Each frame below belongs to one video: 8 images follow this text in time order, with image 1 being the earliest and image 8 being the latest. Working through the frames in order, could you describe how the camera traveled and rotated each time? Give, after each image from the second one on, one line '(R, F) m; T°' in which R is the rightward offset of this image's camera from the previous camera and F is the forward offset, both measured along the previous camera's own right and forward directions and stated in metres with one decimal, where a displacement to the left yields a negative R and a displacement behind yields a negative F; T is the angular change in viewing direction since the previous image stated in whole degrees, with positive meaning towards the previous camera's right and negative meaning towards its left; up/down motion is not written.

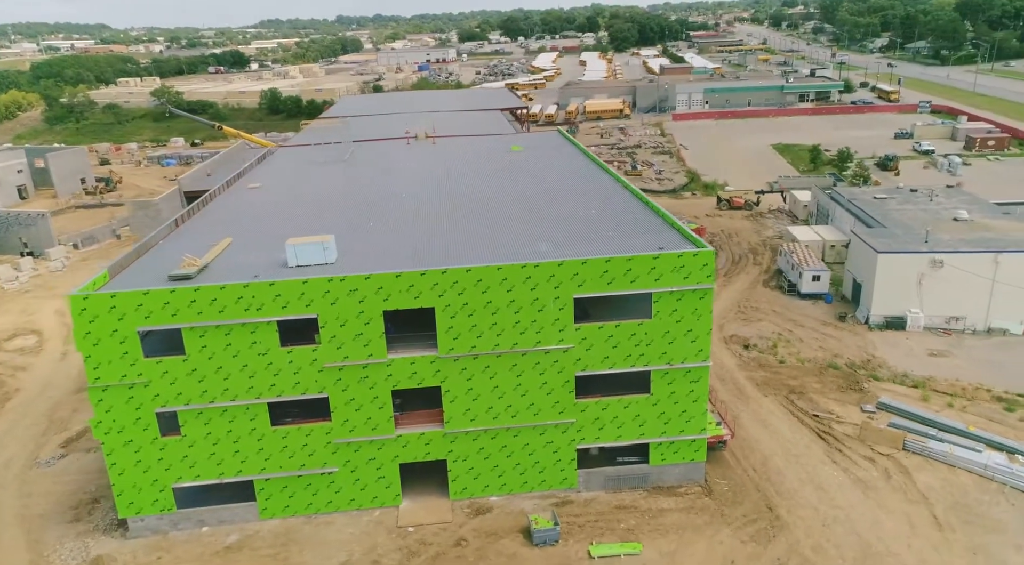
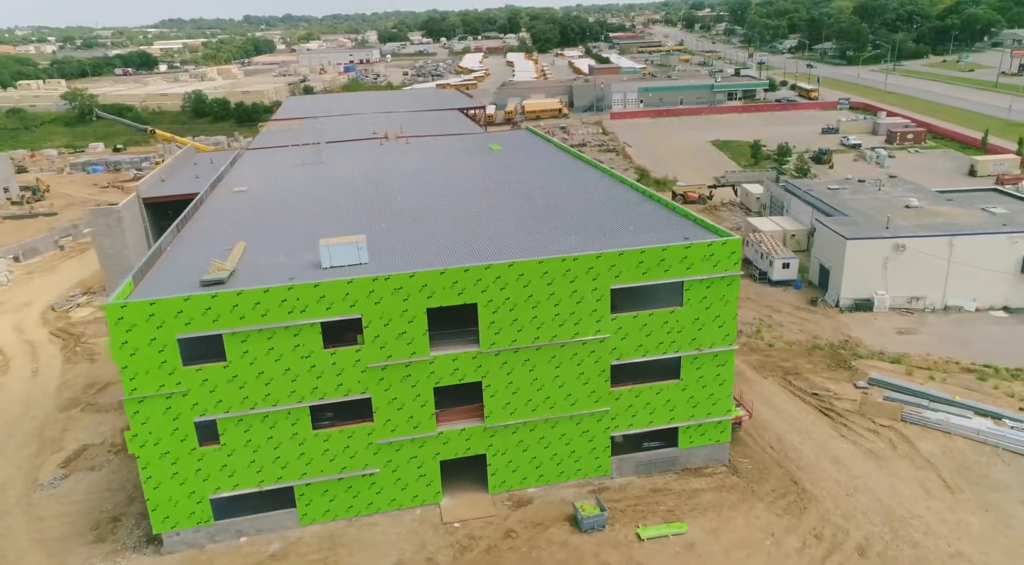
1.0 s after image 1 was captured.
(-3.0, -0.2) m; +6°
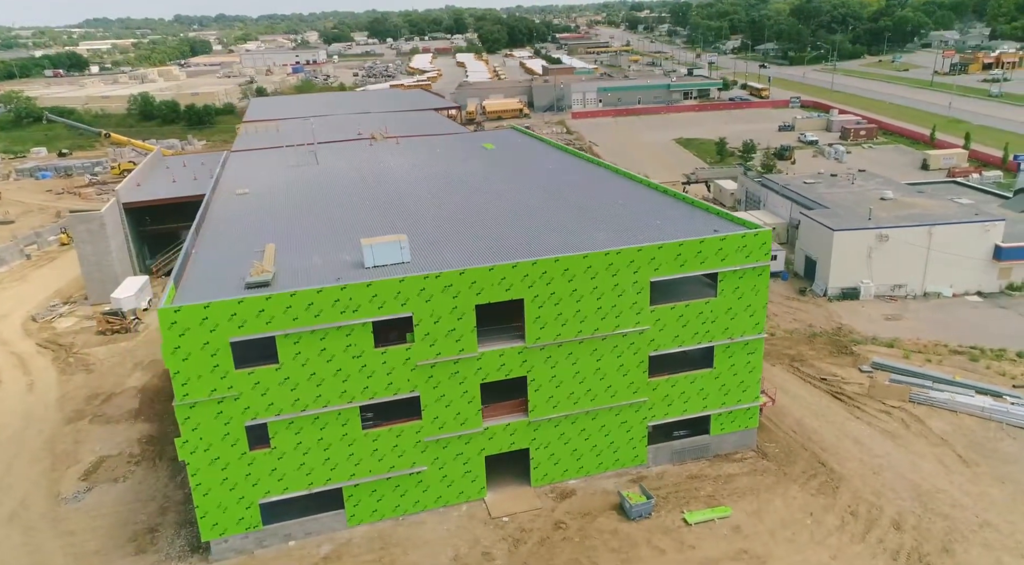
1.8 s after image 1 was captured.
(-2.5, -0.2) m; +4°
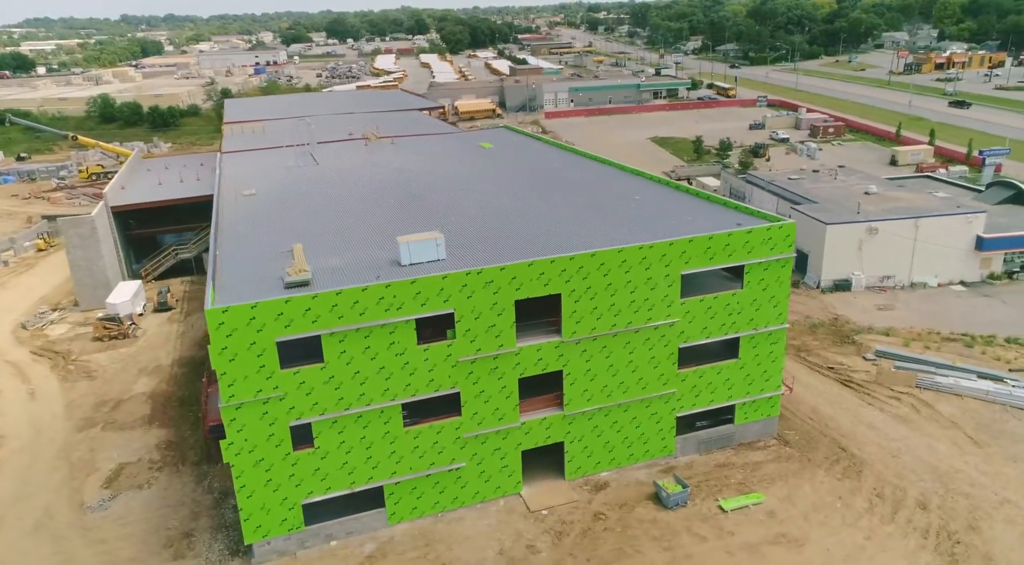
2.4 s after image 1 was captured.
(-2.0, -0.1) m; +3°
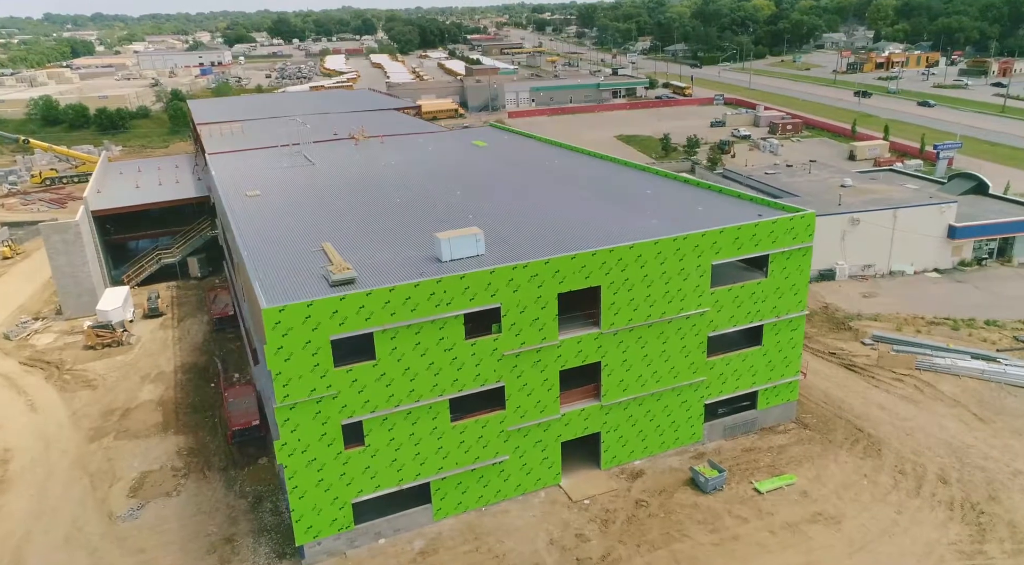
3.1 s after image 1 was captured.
(-2.4, -0.1) m; +4°
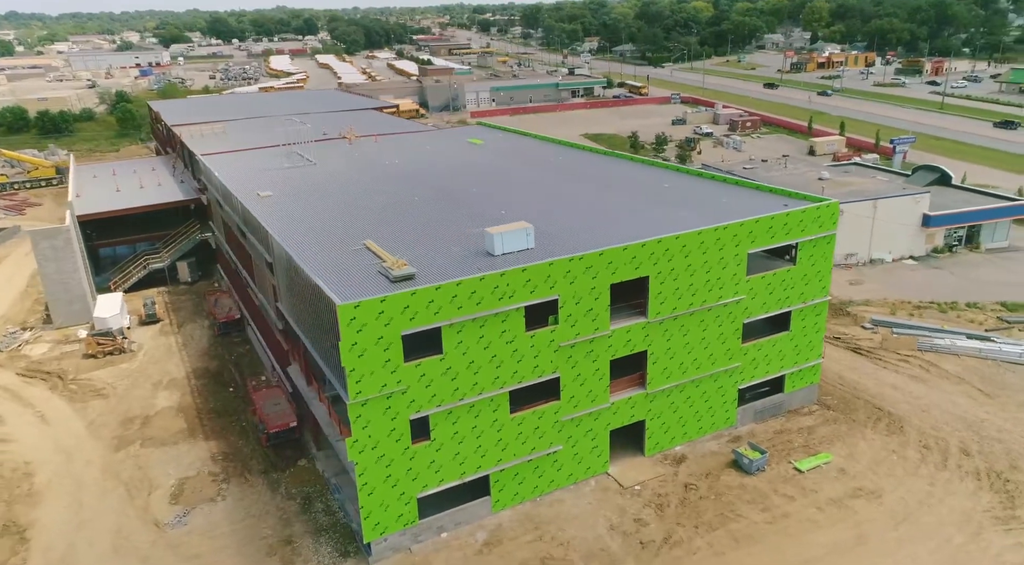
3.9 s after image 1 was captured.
(-2.9, -0.1) m; +5°
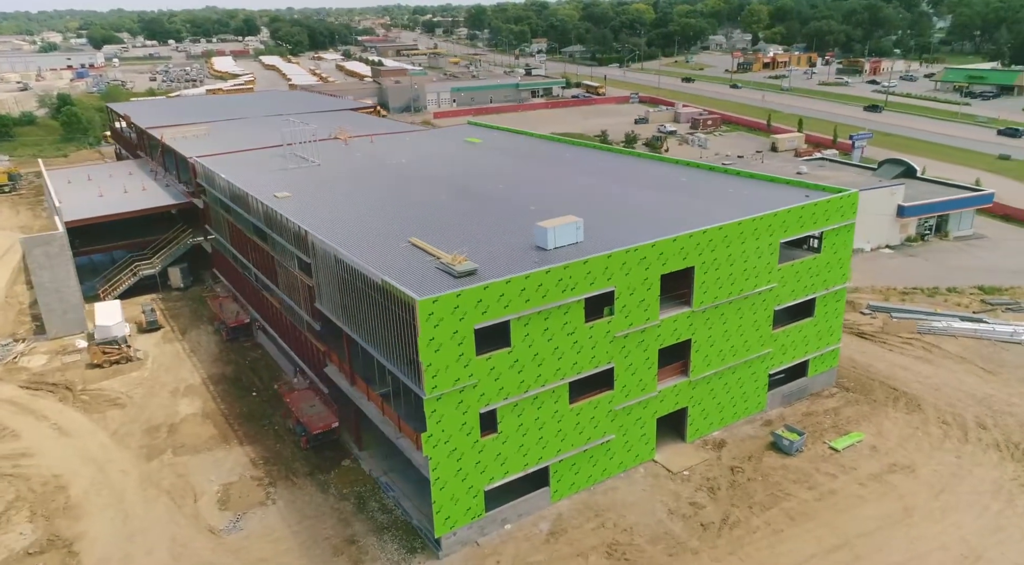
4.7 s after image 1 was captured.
(-2.9, -0.1) m; +5°
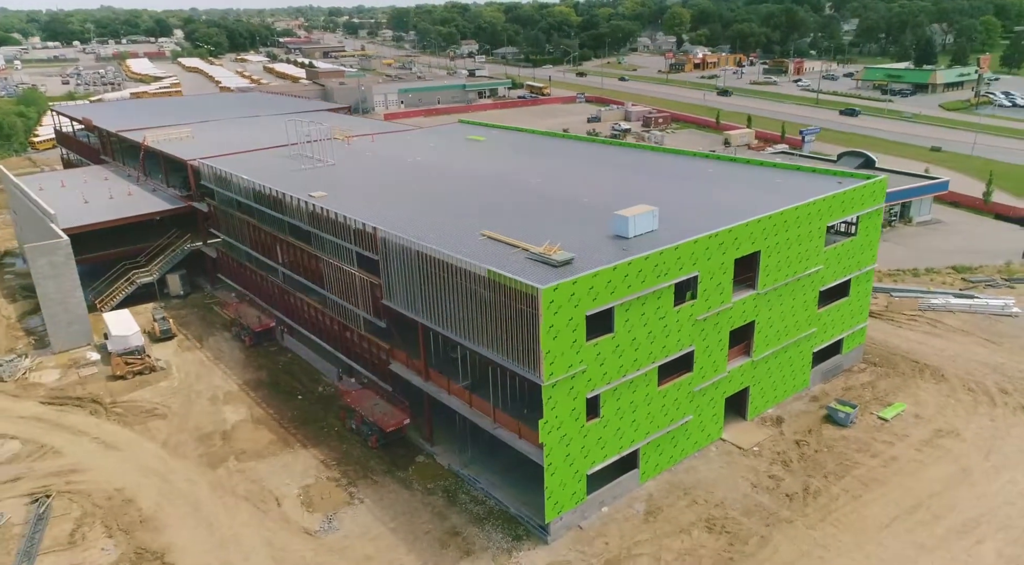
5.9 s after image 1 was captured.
(-4.4, 0.0) m; +6°
